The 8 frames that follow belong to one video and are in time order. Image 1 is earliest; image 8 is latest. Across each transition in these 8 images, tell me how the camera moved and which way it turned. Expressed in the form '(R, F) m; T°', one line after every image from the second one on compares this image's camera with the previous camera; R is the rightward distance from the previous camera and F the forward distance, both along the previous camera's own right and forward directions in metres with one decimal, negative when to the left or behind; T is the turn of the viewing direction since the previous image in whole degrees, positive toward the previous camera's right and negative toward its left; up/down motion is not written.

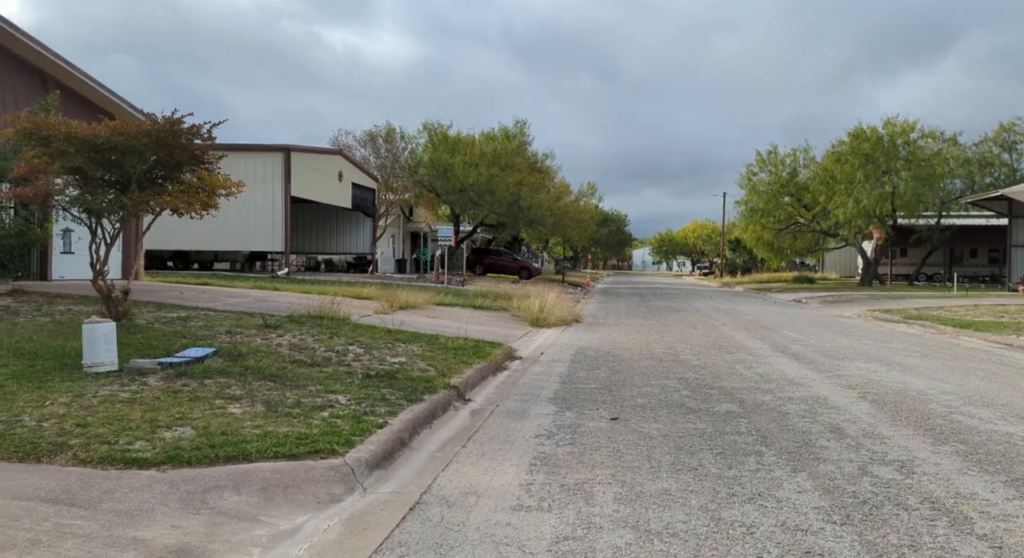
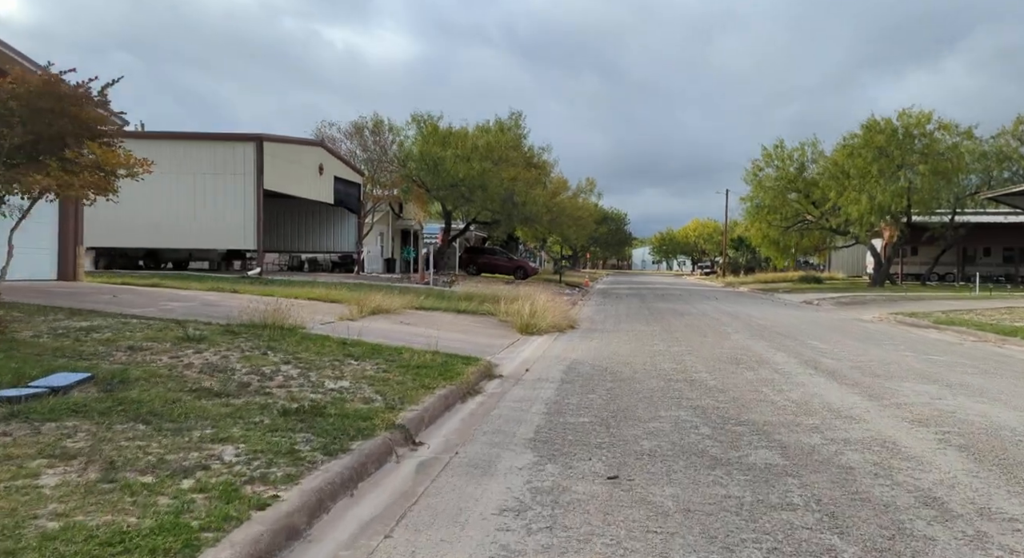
(+0.3, +2.1) m; 0°
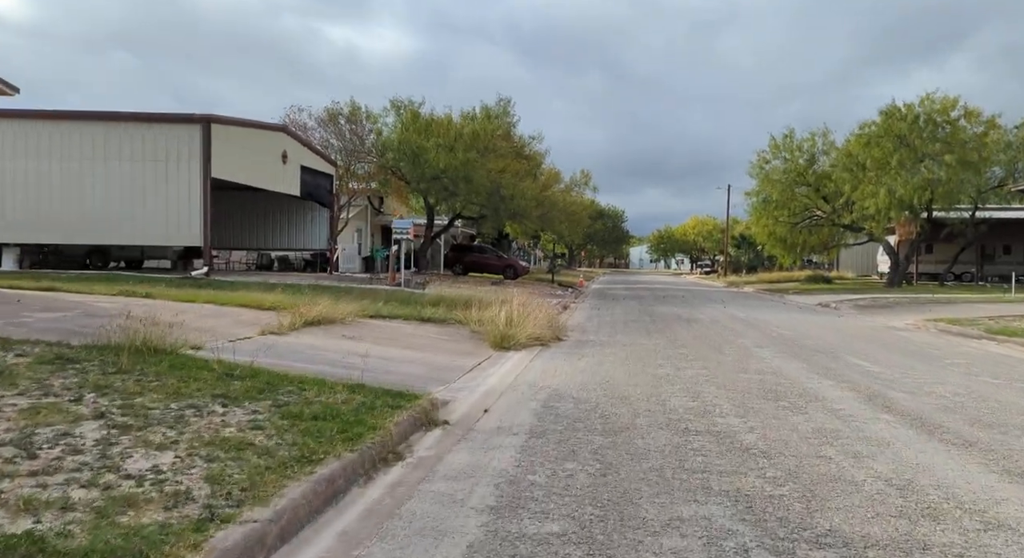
(+0.4, +3.1) m; 0°
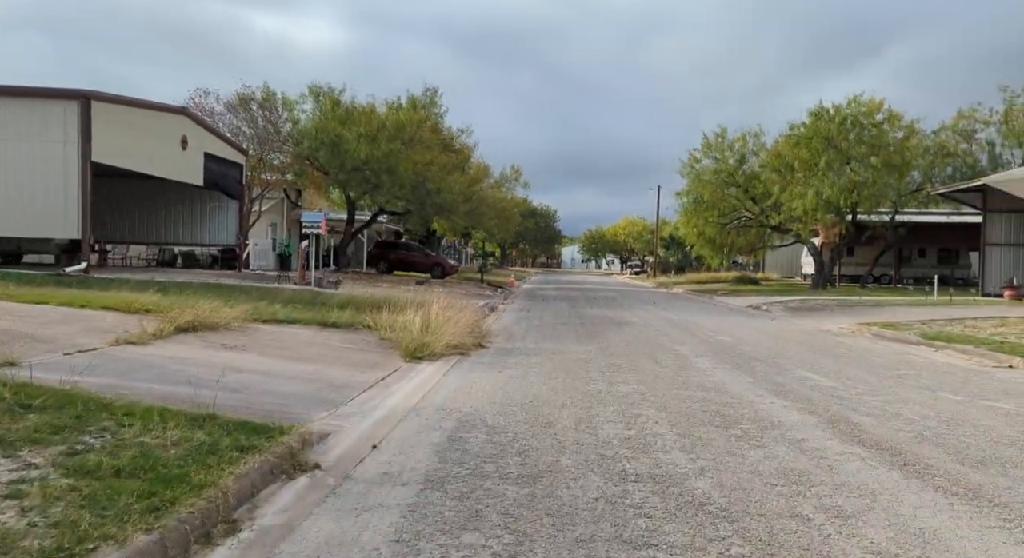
(+0.3, +1.6) m; +5°
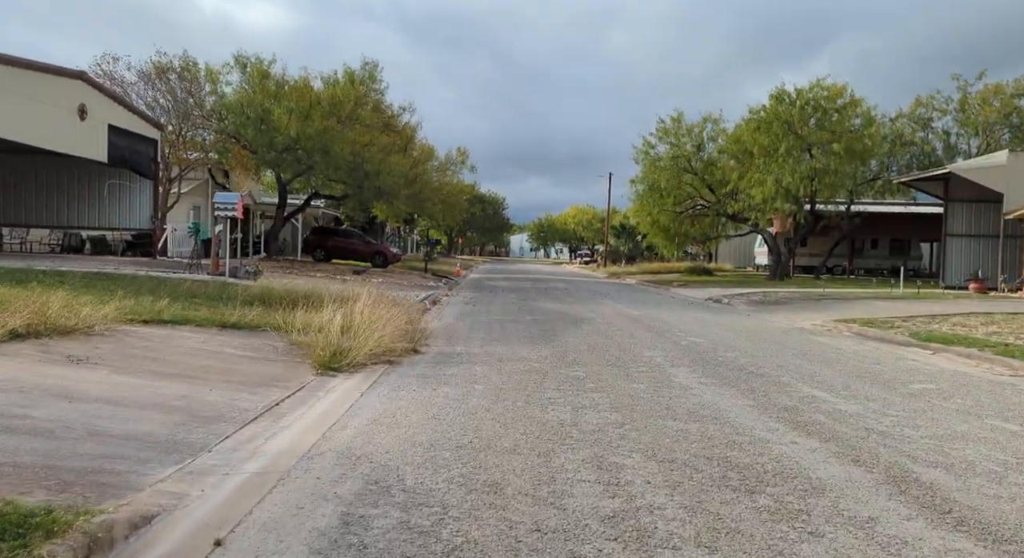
(+0.1, +2.3) m; +4°
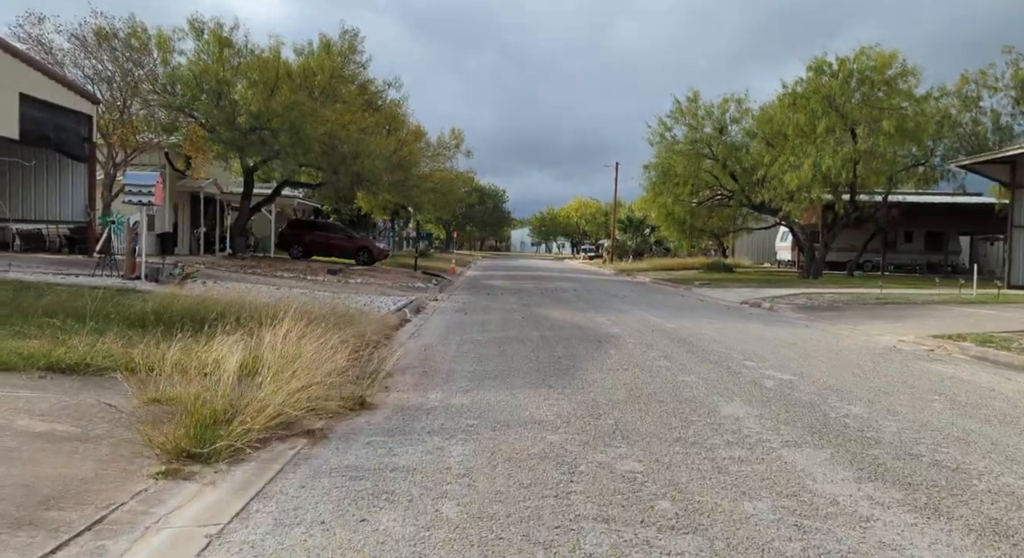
(0.0, +4.5) m; 0°
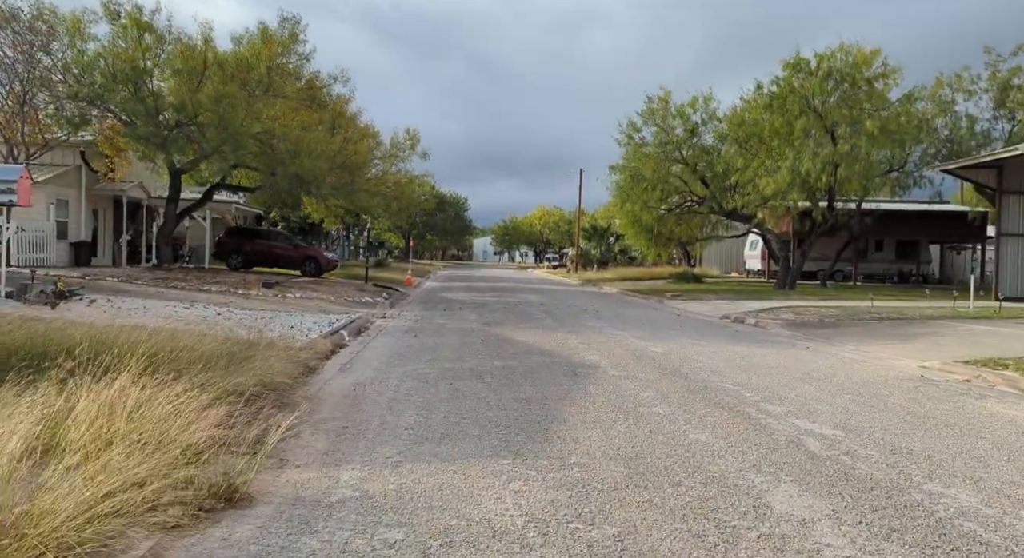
(+0.1, +2.7) m; +3°
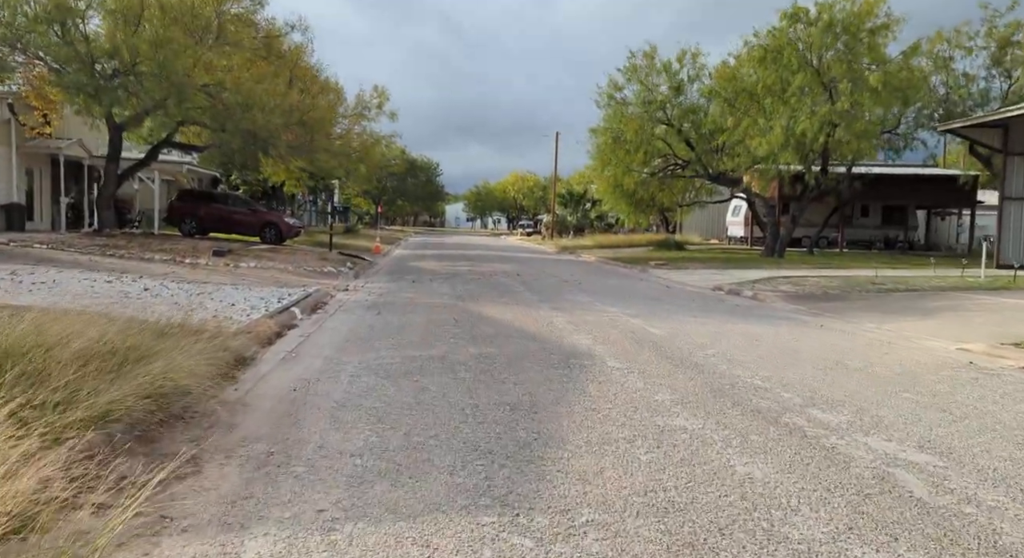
(-0.1, +2.0) m; +2°
